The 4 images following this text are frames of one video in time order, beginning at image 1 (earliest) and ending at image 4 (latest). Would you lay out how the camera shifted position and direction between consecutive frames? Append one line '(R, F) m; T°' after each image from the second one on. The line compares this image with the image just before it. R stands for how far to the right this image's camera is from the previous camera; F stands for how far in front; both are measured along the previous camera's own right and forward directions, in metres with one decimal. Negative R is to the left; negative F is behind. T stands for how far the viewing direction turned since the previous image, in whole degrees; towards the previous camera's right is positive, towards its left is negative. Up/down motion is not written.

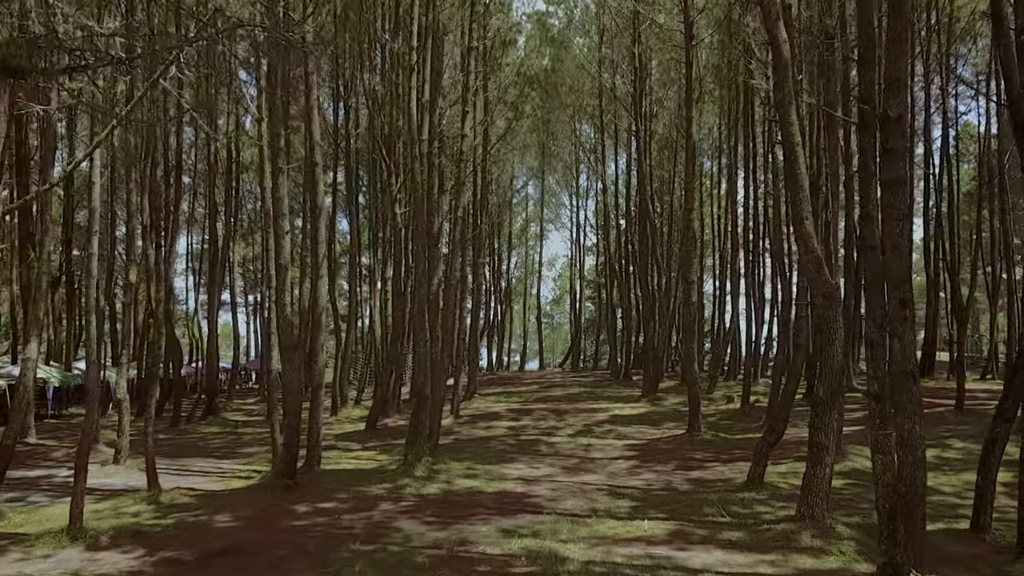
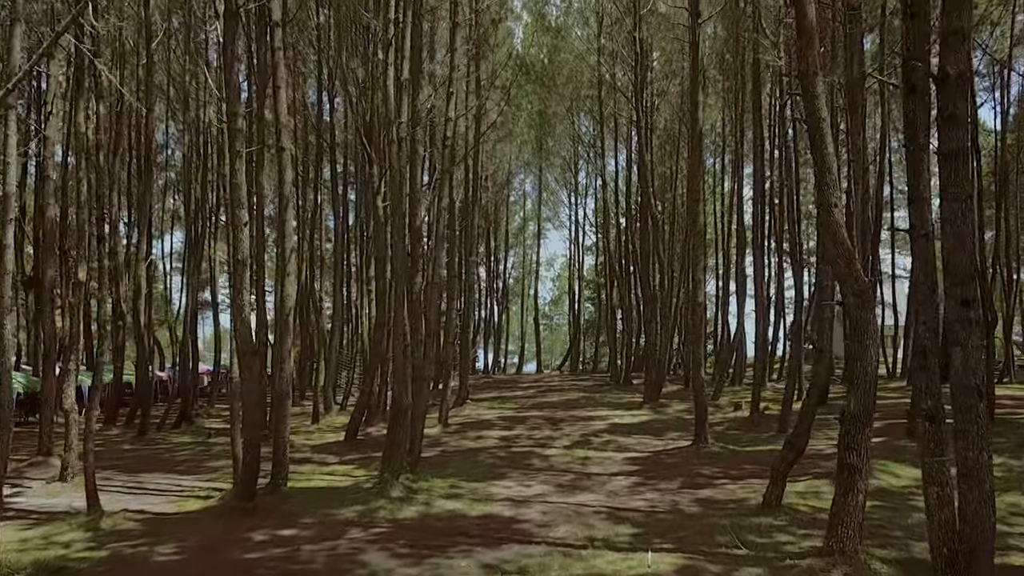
(+0.1, +1.1) m; 0°
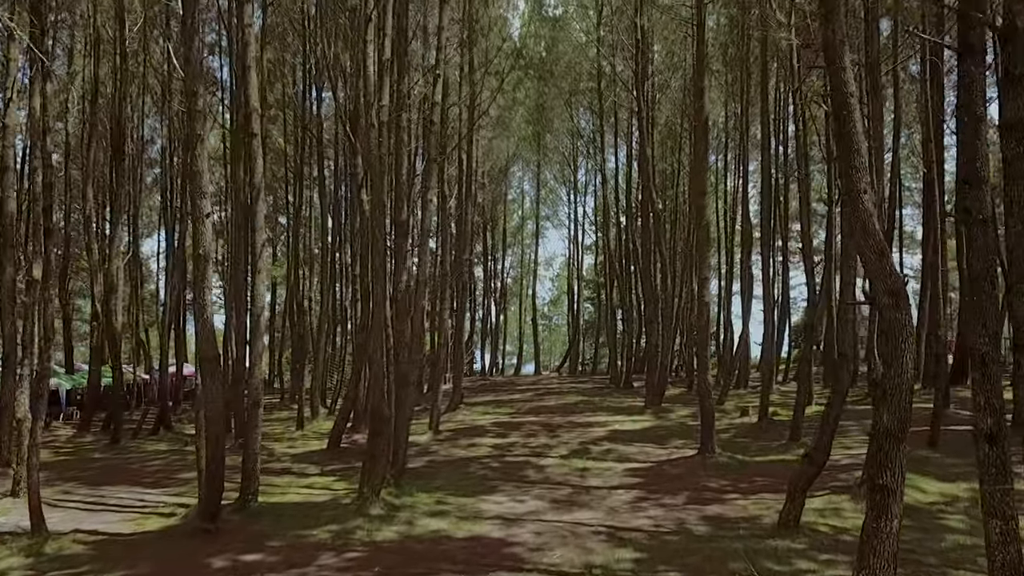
(+0.1, +0.8) m; 0°
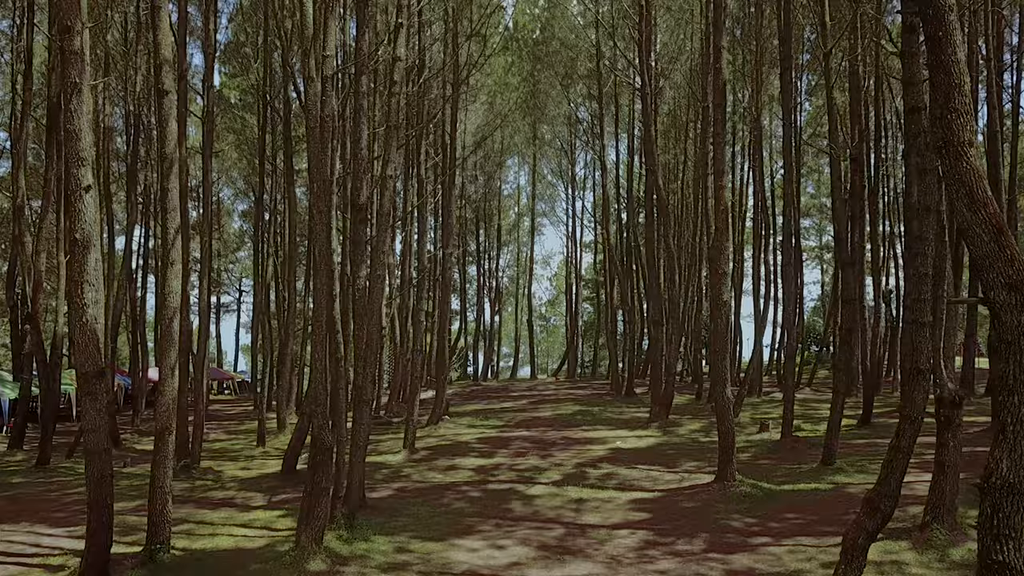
(+0.2, +1.8) m; 0°
